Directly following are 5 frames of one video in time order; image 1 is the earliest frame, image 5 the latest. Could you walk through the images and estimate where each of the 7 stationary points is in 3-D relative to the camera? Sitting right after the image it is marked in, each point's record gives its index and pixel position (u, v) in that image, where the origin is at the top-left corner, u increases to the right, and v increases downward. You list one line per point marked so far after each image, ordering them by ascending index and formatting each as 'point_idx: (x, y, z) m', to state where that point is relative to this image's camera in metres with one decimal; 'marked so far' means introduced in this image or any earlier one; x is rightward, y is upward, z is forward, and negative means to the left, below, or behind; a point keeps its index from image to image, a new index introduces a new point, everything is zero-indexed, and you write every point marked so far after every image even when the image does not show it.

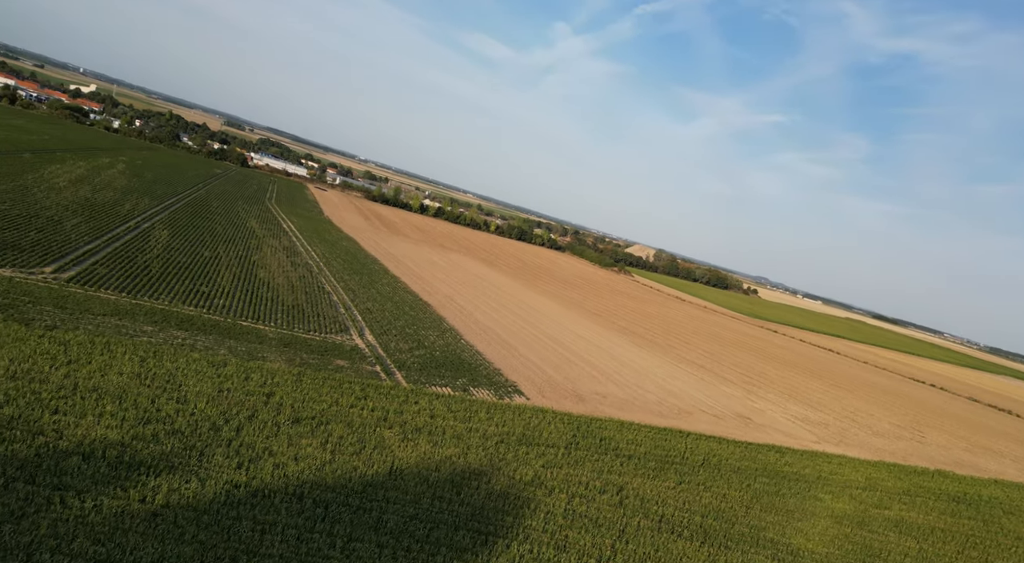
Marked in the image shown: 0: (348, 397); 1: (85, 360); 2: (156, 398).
0: (-4.4, -3.1, +19.4) m
1: (-10.2, -1.9, +17.3) m
2: (-7.9, -2.6, +16.2) m
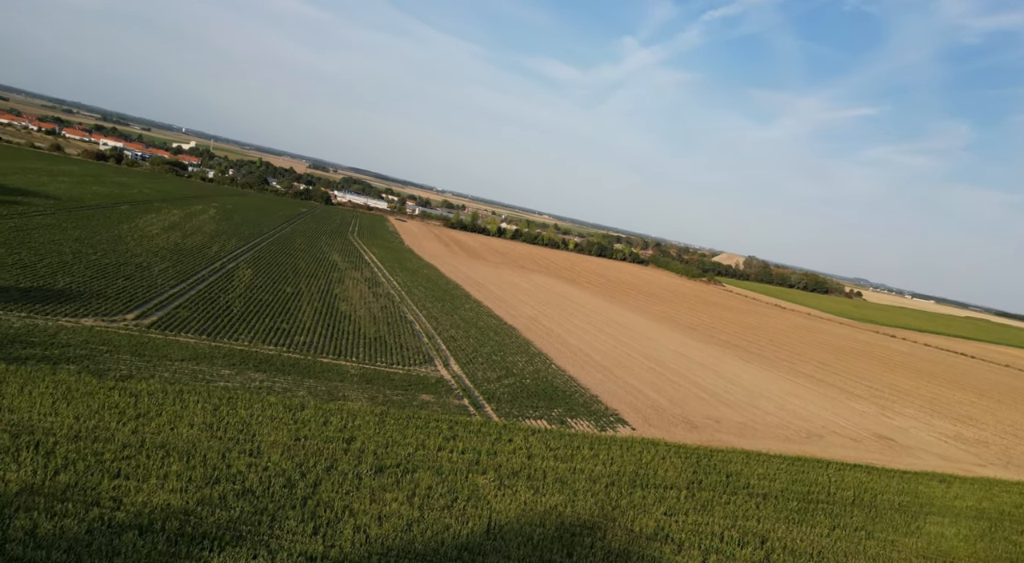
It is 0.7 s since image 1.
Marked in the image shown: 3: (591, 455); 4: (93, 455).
0: (-1.8, -3.8, +17.5) m
1: (-7.9, -2.9, +16.1) m
2: (-5.7, -3.4, +14.6) m
3: (+1.9, -4.3, +17.7) m
4: (-7.6, -3.1, +13.2) m
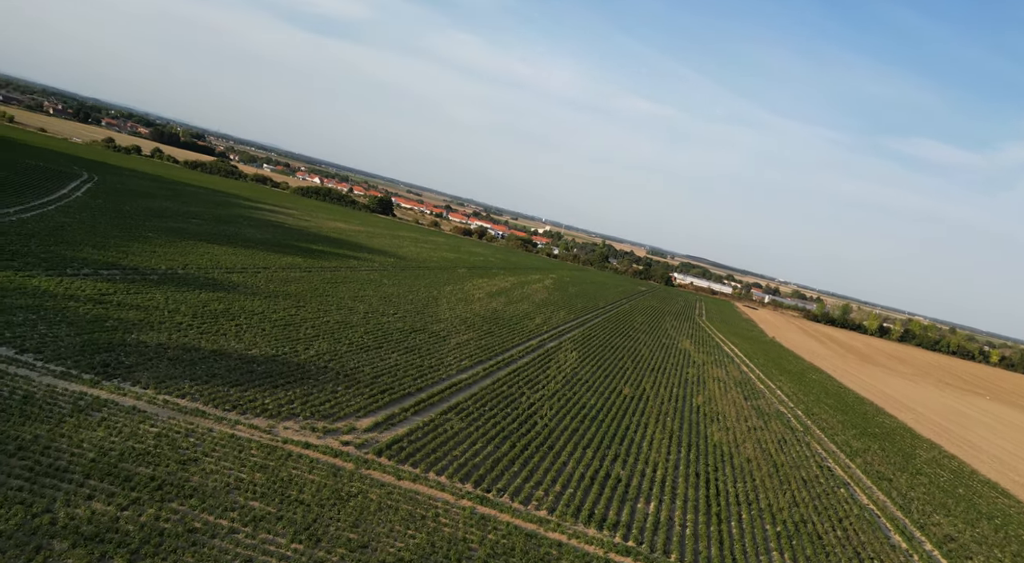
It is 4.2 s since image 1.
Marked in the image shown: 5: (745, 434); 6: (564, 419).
0: (+3.7, -5.0, +2.2) m
1: (-2.2, -3.6, +3.7) m
2: (-0.9, -4.1, +1.4) m
3: (+7.2, -5.7, +0.8) m
4: (-3.2, -3.5, +0.9) m
5: (+6.1, -4.3, +19.6) m
6: (+1.3, -3.7, +18.2) m
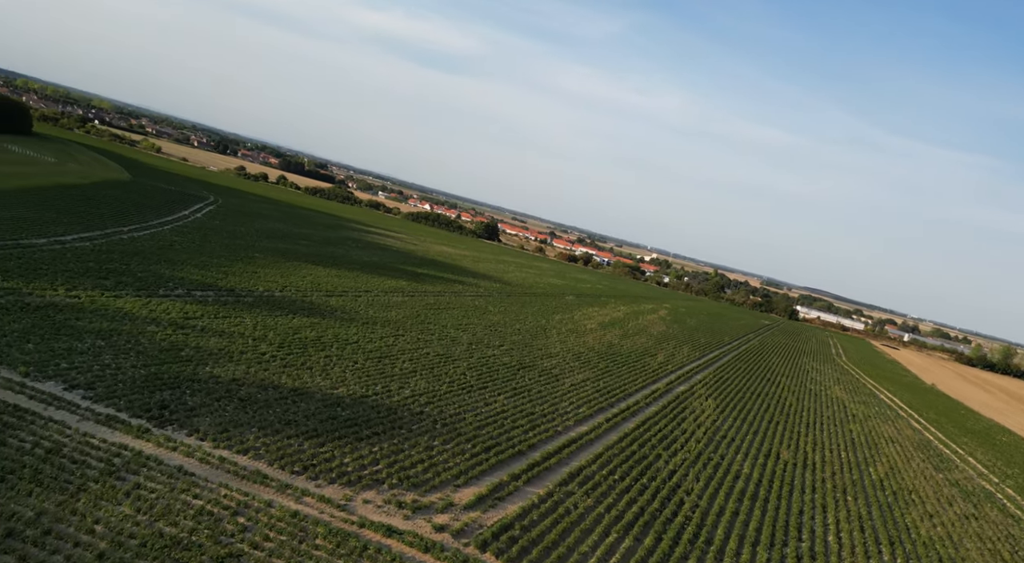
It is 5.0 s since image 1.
0: (+4.1, -5.2, -1.9) m
1: (-1.6, -3.7, +0.4) m
2: (-0.6, -4.1, -2.1) m
3: (+7.3, -5.9, -3.9) m
4: (-2.9, -3.5, -2.2) m
5: (+8.9, -5.2, +14.9) m
6: (+3.9, -4.4, +14.3) m
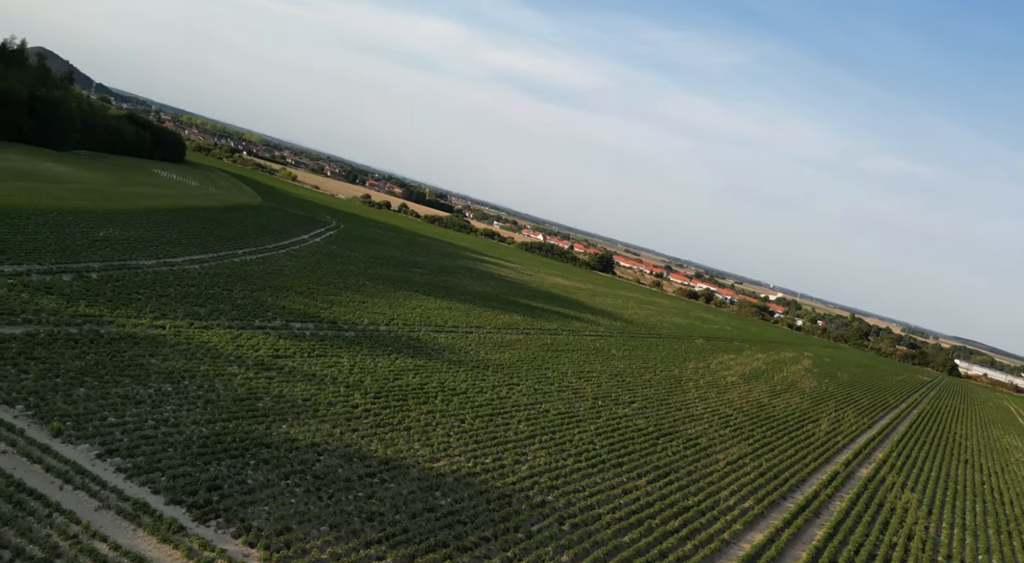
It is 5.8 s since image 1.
0: (+3.7, -5.4, -6.4) m
1: (-1.4, -3.9, -3.2) m
2: (-0.9, -4.2, -5.8) m
3: (+6.6, -6.2, -8.8) m
4: (-3.2, -3.5, -5.5) m
5: (+11.1, -6.4, +9.5) m
6: (+6.1, -5.4, +9.7) m
